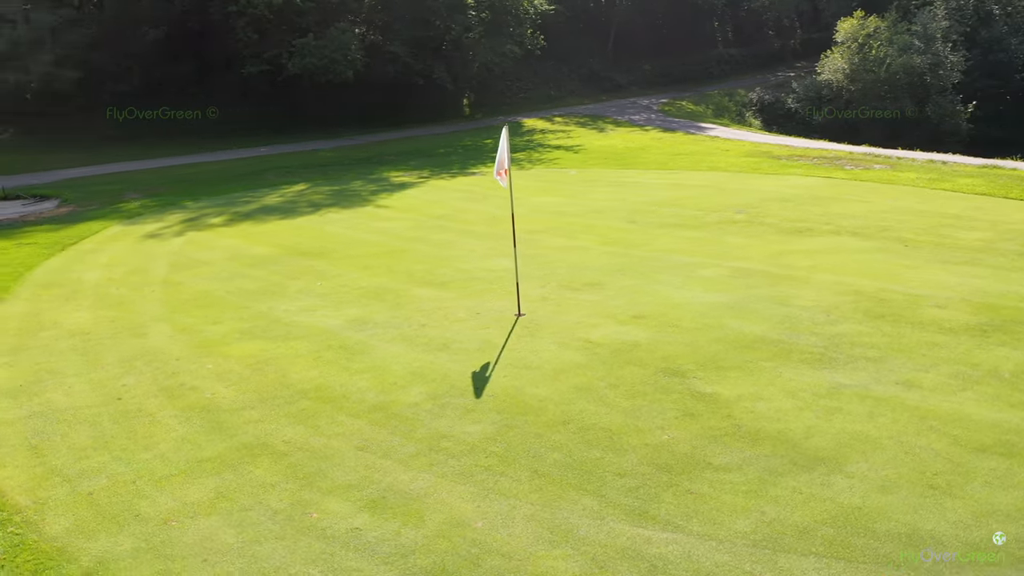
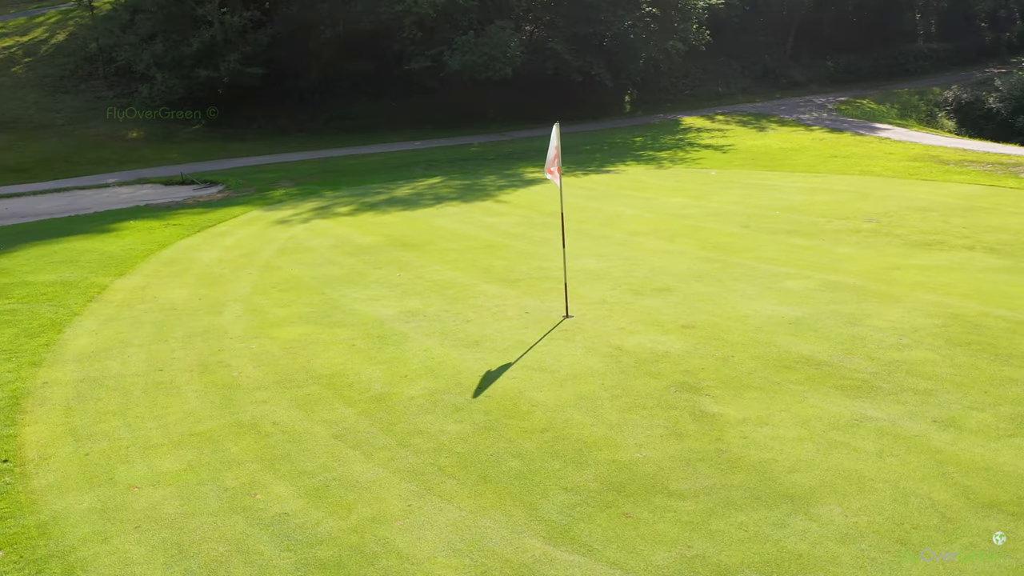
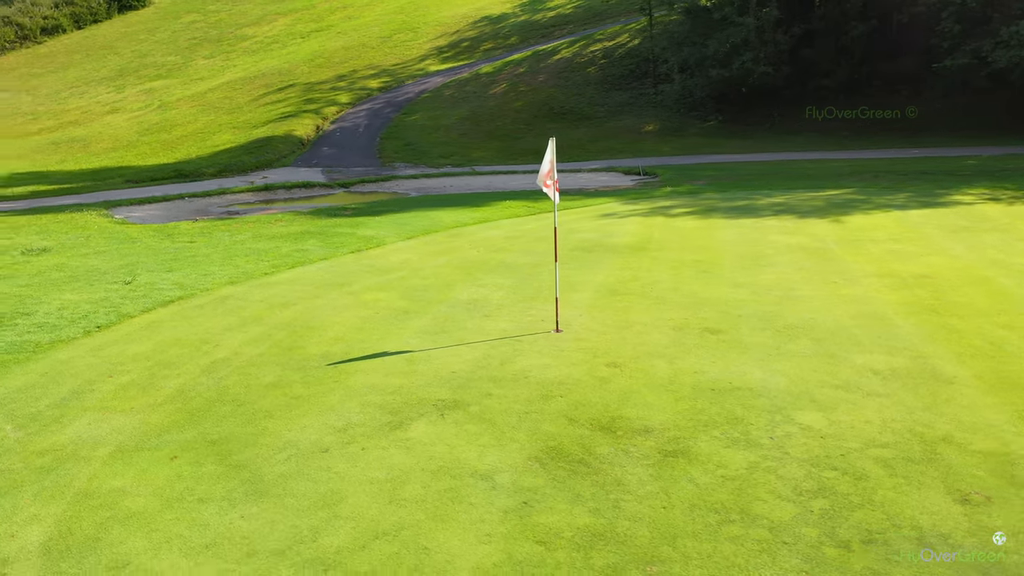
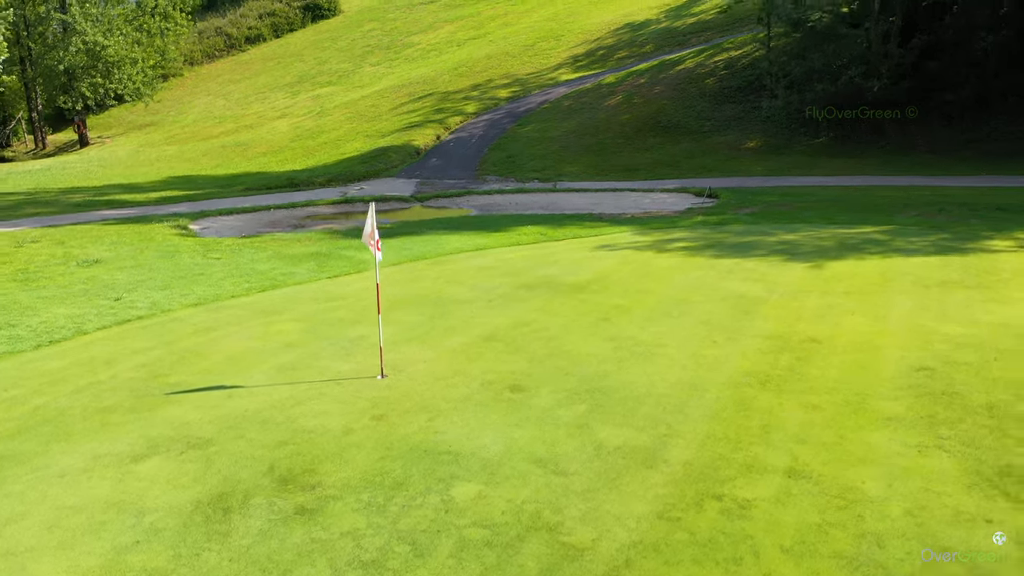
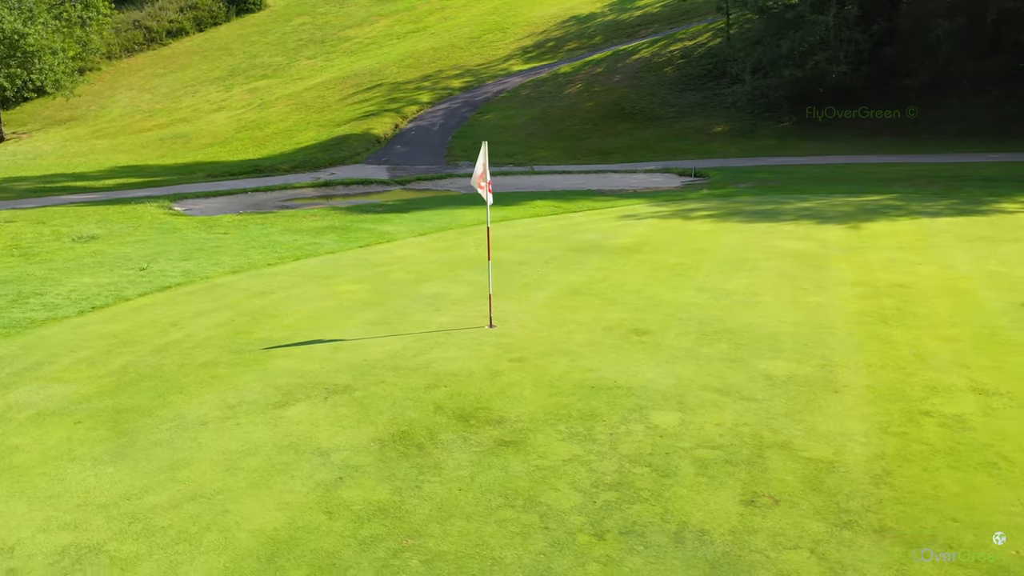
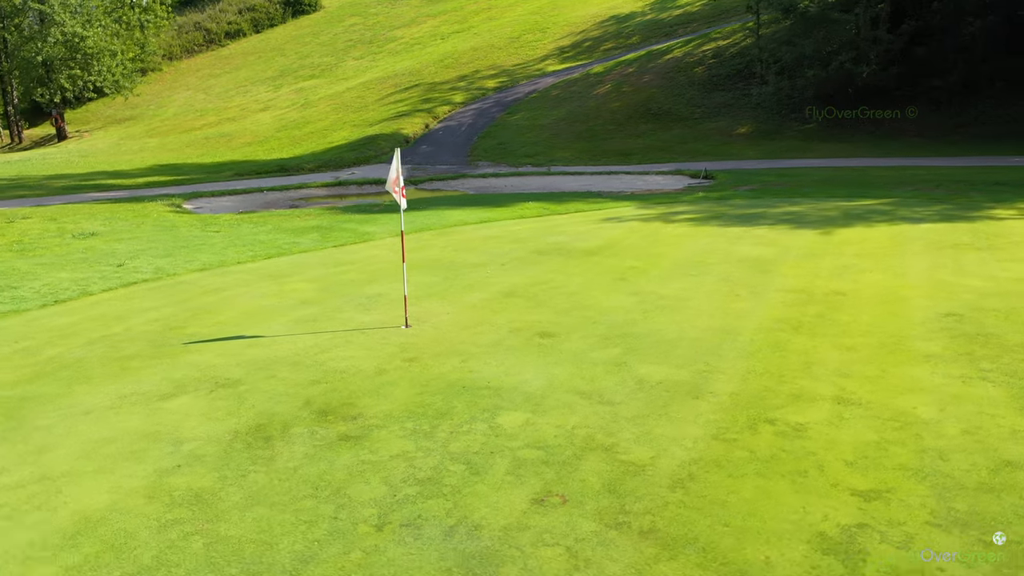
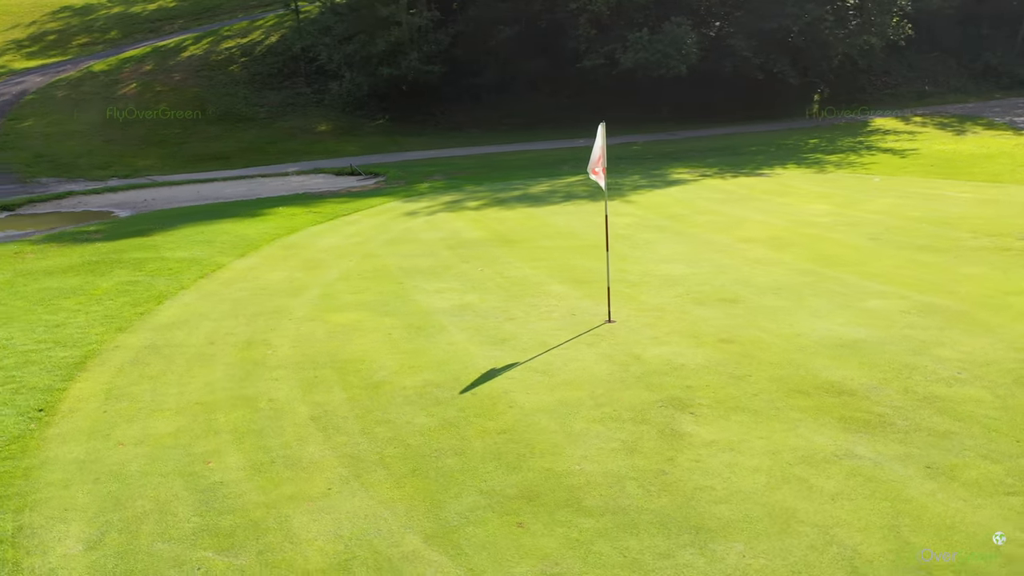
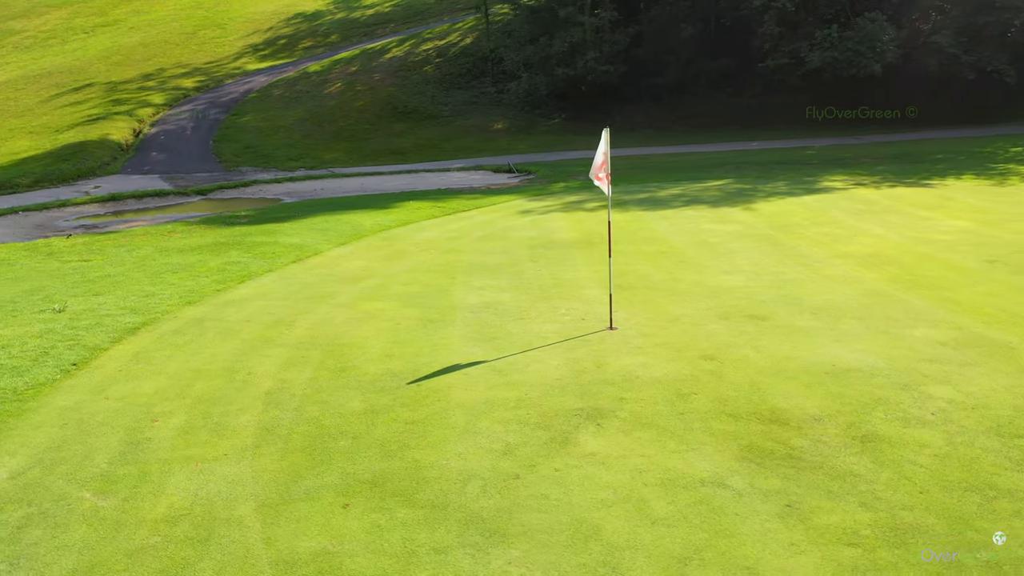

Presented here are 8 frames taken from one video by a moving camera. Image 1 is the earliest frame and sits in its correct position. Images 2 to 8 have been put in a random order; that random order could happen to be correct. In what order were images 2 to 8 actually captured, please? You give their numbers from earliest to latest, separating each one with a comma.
2, 7, 8, 3, 5, 6, 4
